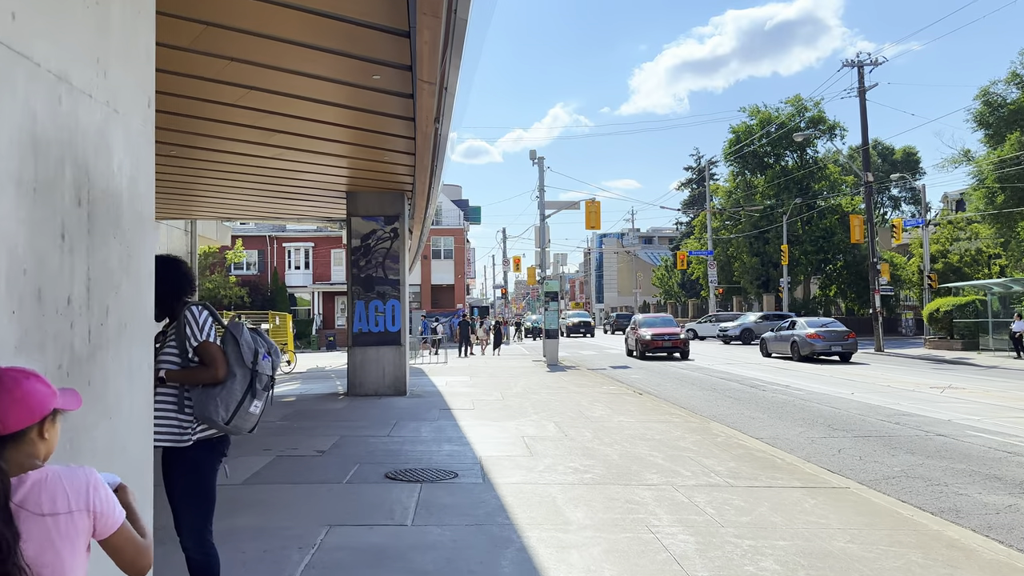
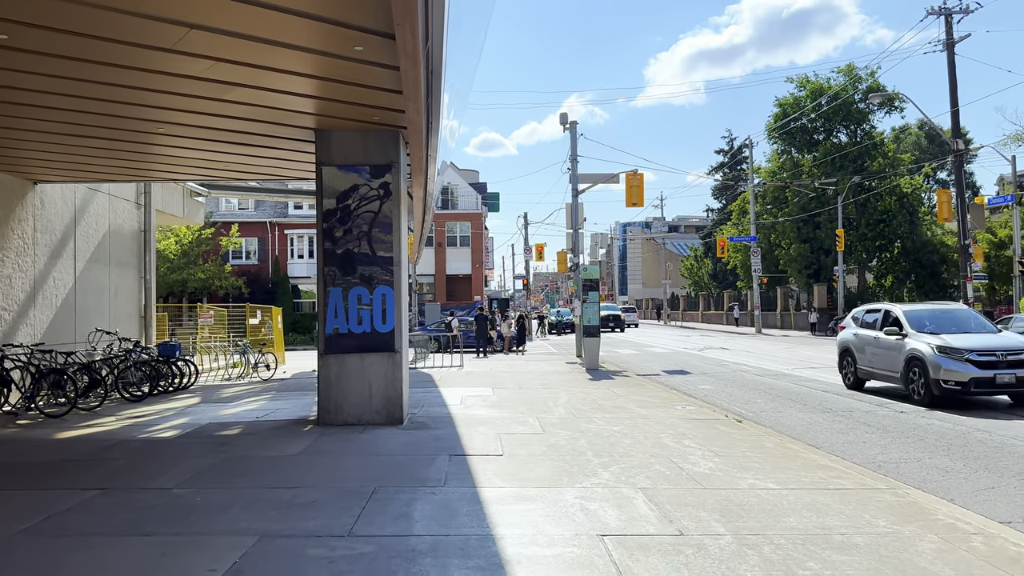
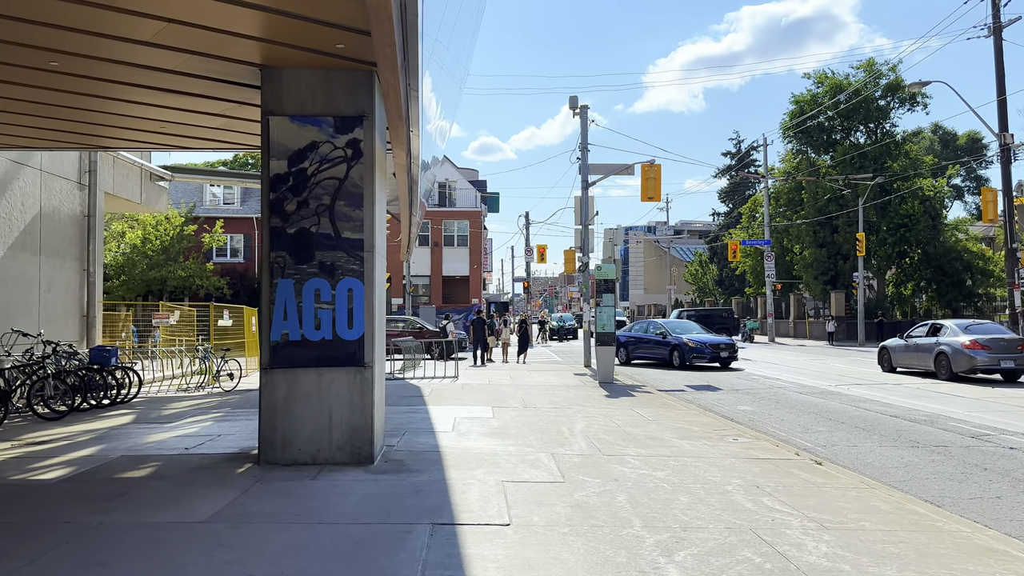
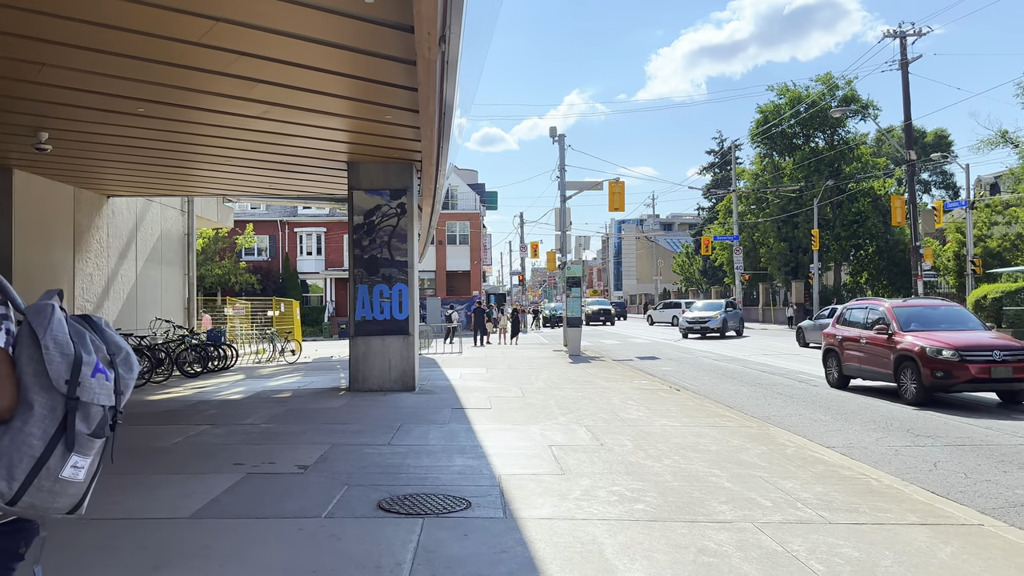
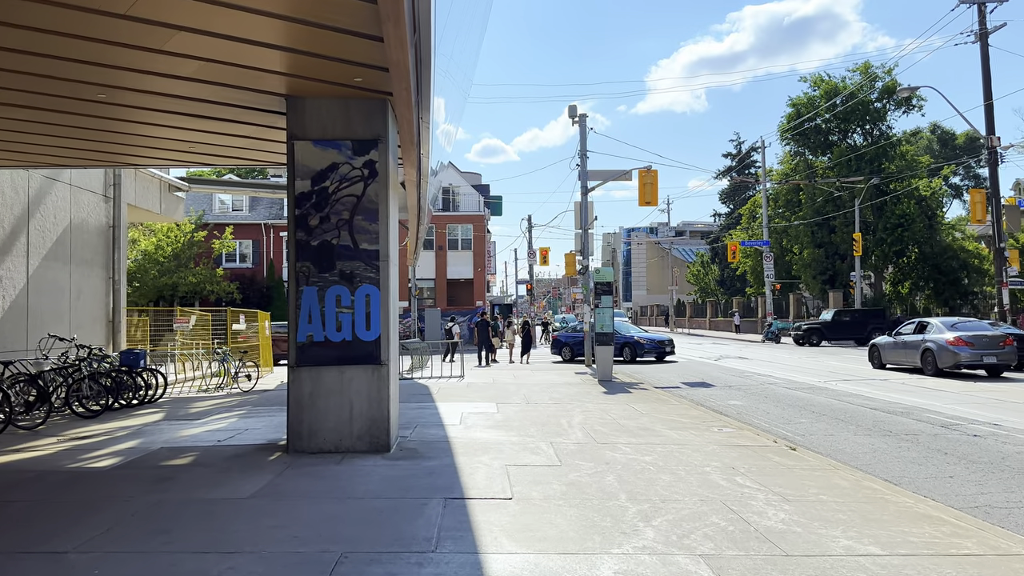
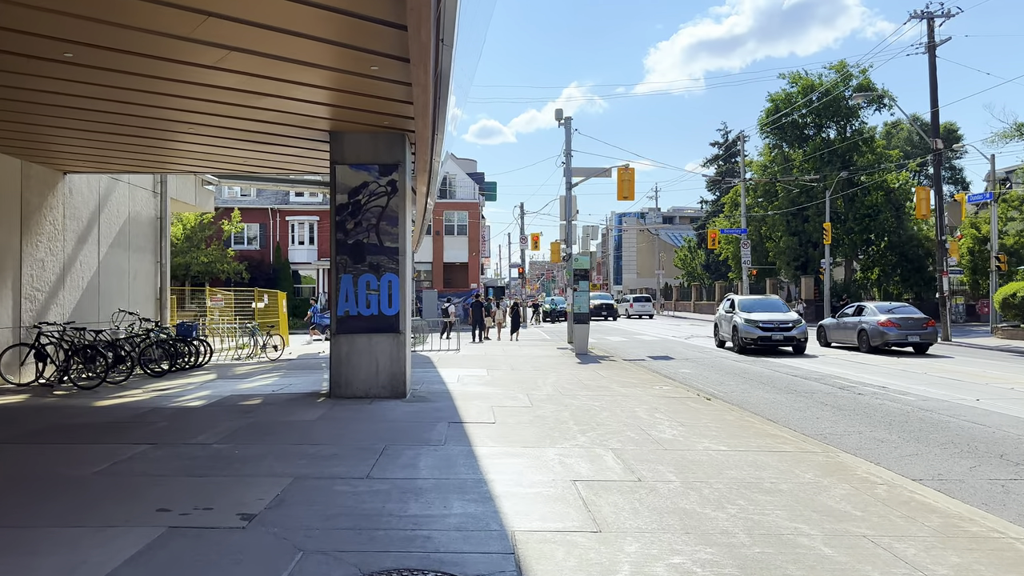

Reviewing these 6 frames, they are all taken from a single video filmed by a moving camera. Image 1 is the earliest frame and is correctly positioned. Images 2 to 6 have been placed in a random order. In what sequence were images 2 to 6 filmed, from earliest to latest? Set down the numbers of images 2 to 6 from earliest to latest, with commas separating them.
4, 6, 2, 5, 3
